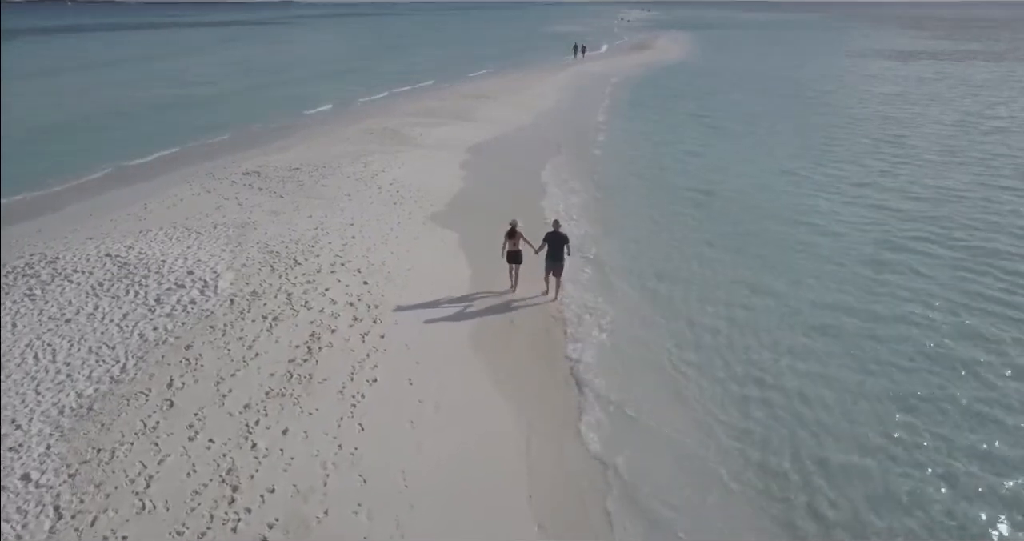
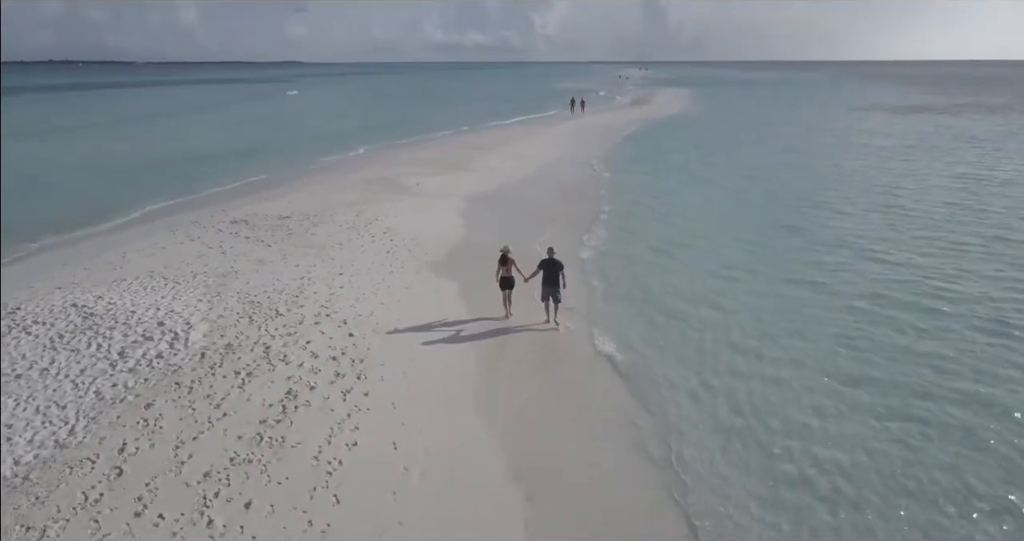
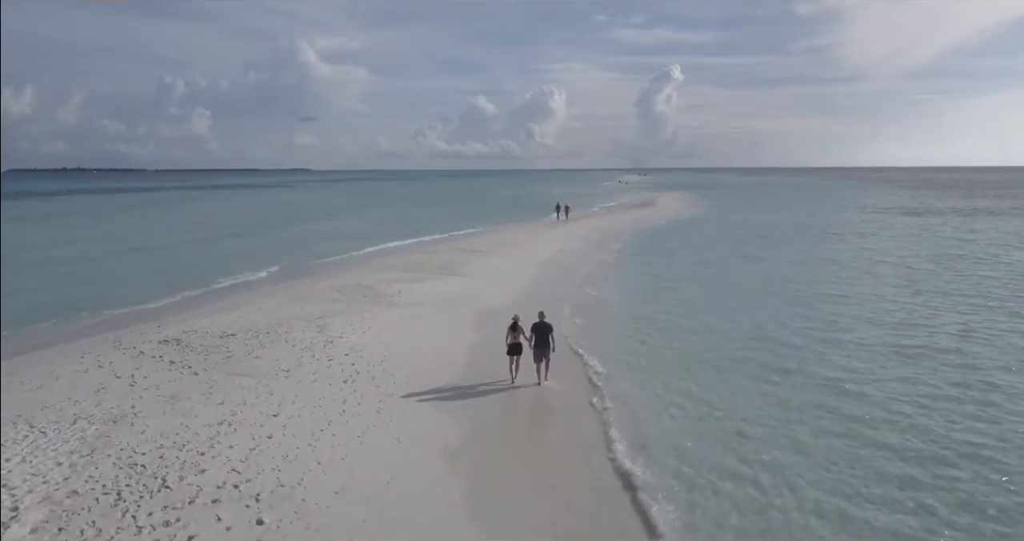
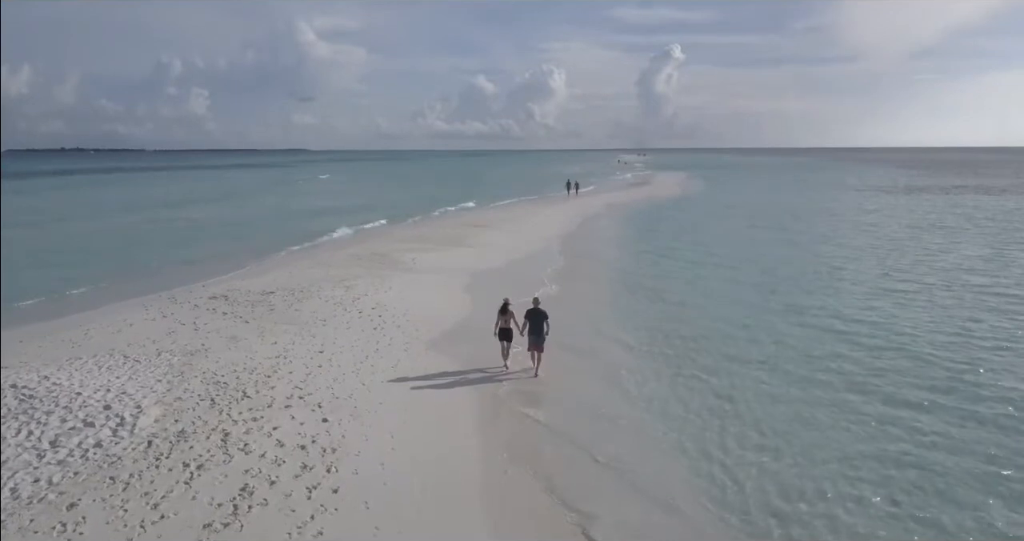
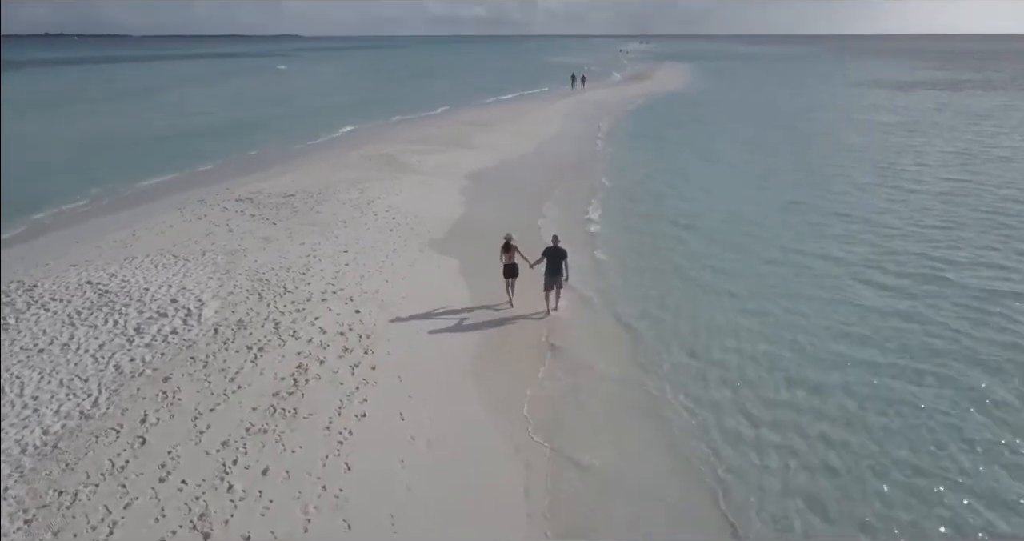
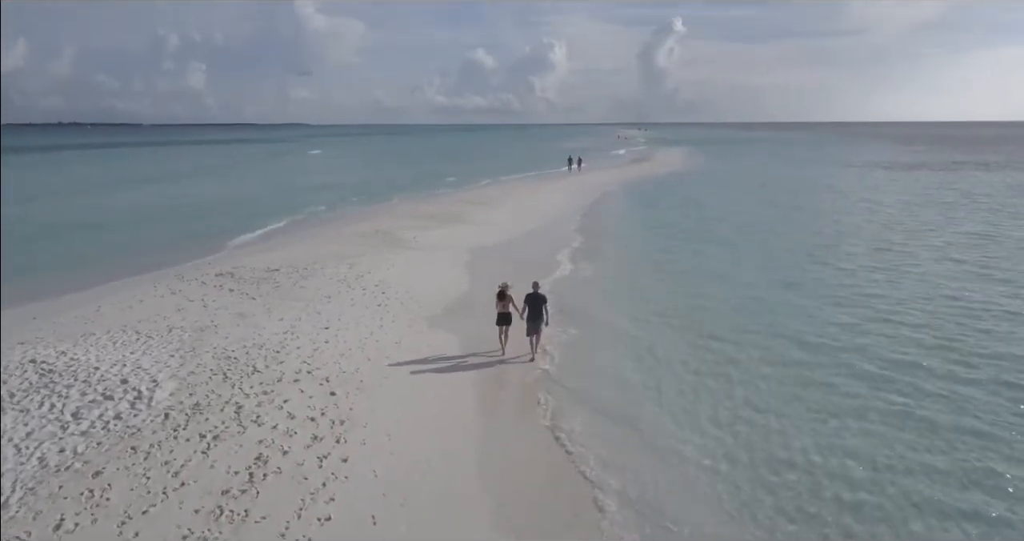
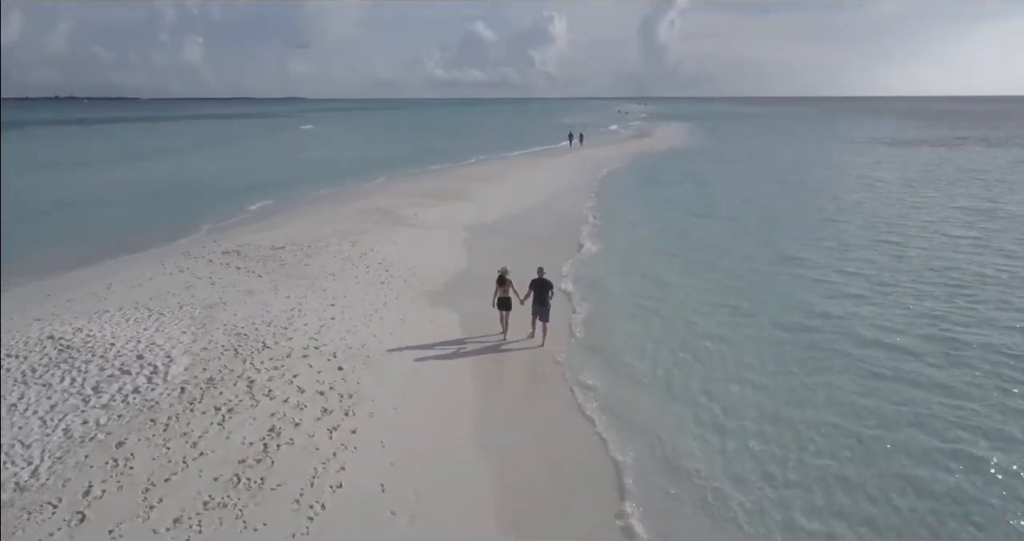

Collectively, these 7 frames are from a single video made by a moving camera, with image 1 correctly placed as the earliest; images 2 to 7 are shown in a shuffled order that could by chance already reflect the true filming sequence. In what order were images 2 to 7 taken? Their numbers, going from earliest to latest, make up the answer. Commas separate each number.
5, 2, 7, 6, 4, 3
